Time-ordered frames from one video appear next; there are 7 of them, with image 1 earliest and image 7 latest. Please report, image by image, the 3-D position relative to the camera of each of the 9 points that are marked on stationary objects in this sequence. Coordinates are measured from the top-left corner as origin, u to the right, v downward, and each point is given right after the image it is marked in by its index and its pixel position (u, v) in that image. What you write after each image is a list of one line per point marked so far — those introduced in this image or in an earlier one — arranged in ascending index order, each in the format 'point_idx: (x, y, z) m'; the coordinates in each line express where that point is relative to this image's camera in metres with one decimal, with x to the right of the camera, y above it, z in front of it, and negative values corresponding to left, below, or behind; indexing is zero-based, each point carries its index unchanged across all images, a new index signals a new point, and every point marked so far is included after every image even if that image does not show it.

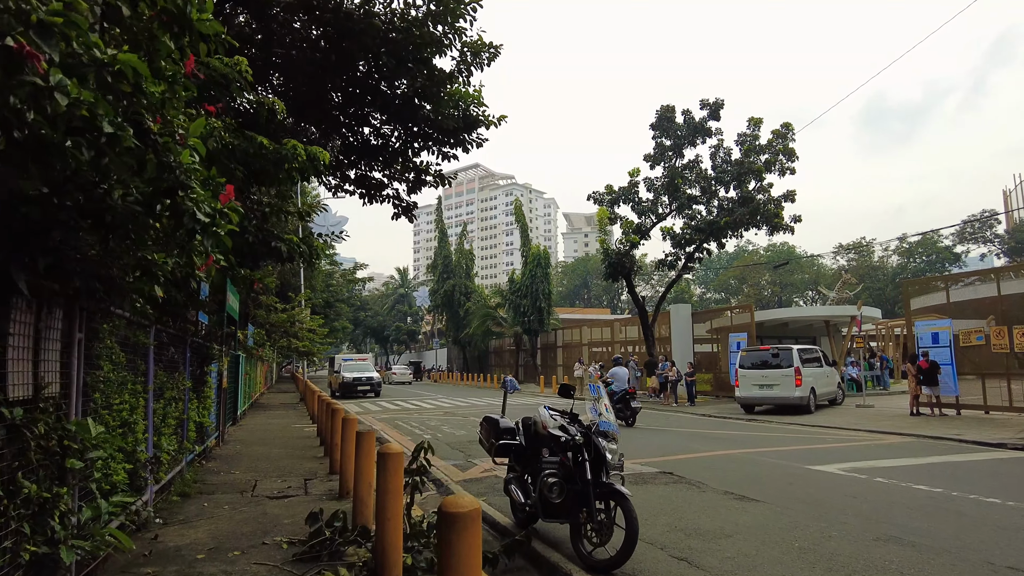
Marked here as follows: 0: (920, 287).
0: (+10.1, +0.1, +16.1) m
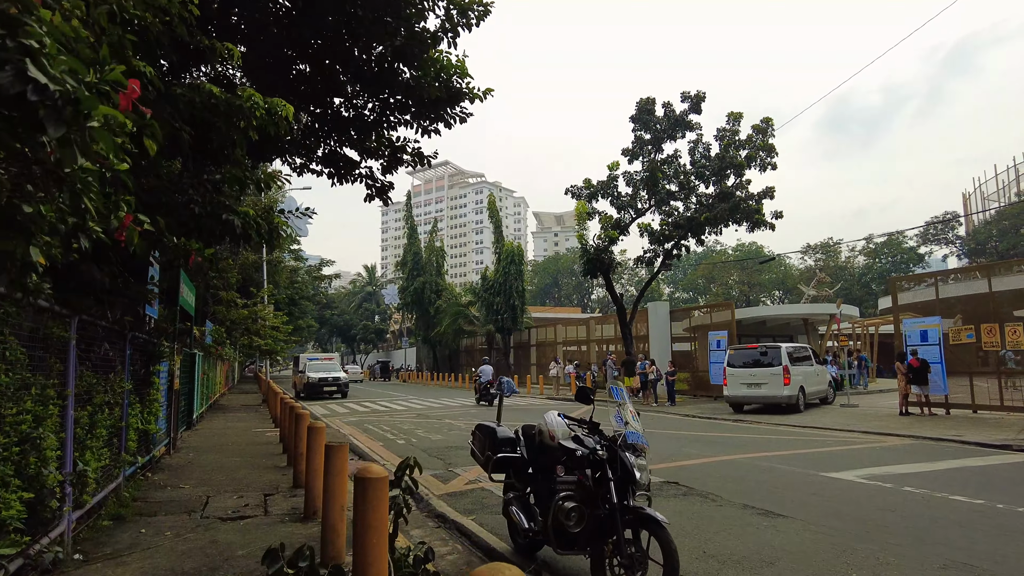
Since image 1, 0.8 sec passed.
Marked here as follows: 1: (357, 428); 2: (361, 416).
0: (+9.6, +0.1, +15.7) m
1: (-3.2, -2.9, +13.5) m
2: (-3.8, -3.2, +16.4) m
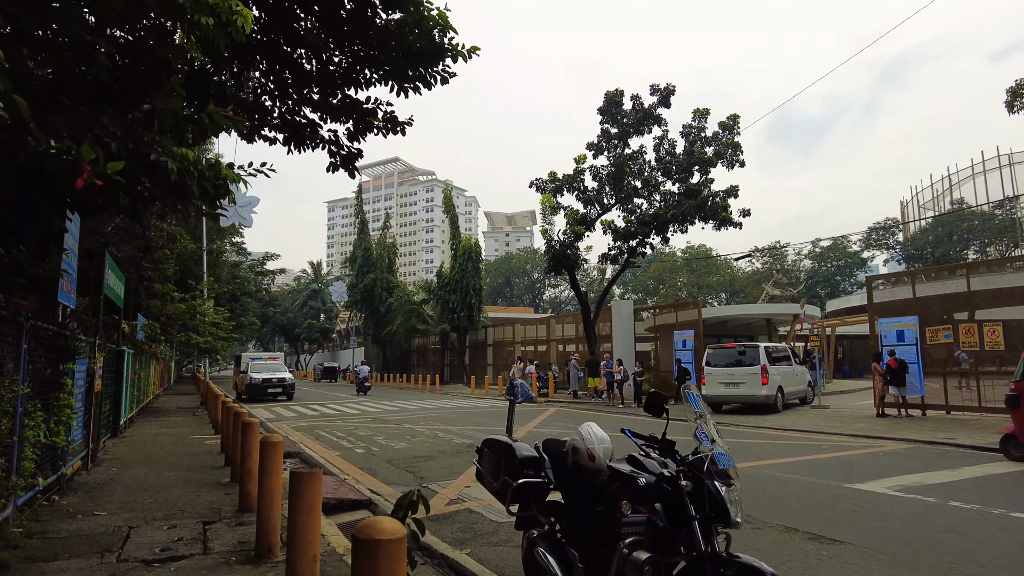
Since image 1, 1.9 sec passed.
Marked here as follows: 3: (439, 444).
0: (+8.8, +0.1, +15.4) m
1: (-3.8, -2.7, +12.2) m
2: (-4.6, -3.1, +15.1) m
3: (-1.2, -2.5, +10.2) m
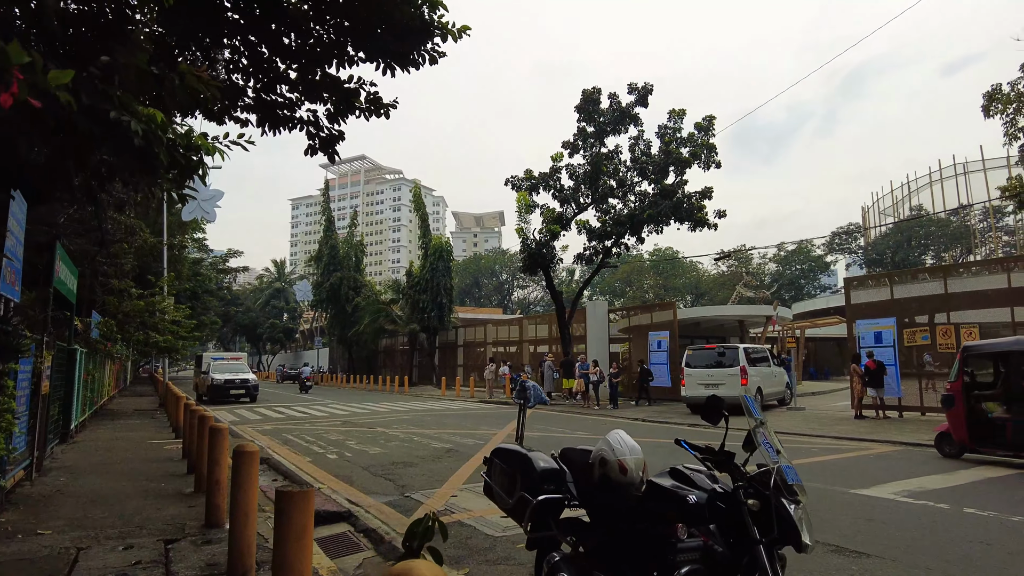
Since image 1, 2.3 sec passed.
0: (+8.3, +0.1, +15.4) m
1: (-4.2, -2.7, +11.6) m
2: (-5.1, -3.0, +14.4) m
3: (-1.4, -2.4, +9.7) m
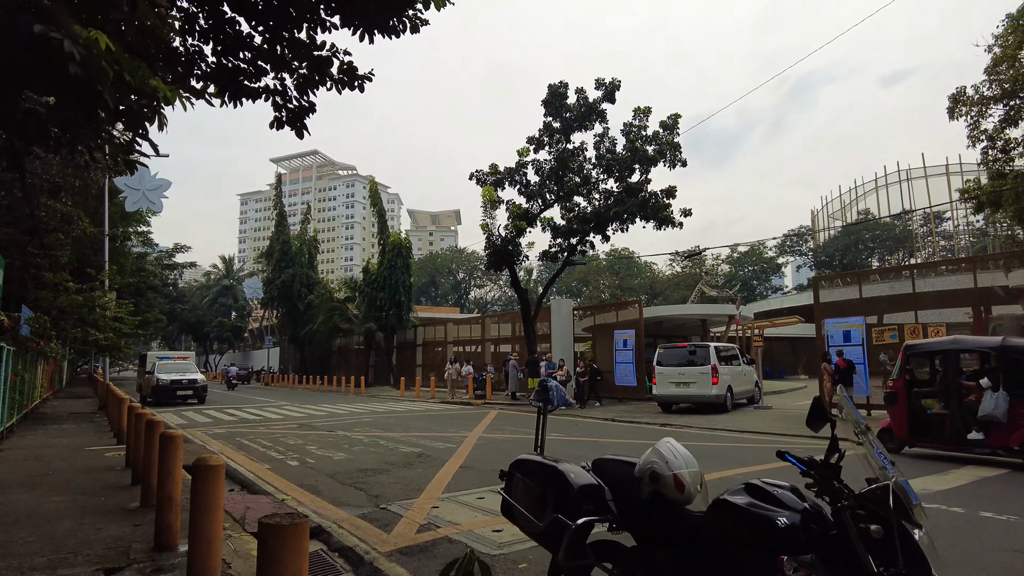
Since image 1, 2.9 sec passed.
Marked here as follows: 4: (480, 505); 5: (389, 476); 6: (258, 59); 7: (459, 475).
0: (+7.6, +0.1, +15.5) m
1: (-4.6, -2.5, +10.7) m
2: (-5.8, -2.9, +13.5) m
3: (-1.8, -2.3, +9.1) m
4: (-0.3, -2.0, +5.9) m
5: (-1.4, -2.2, +7.5) m
6: (-2.2, +2.0, +5.7) m
7: (-0.6, -2.1, +7.4) m
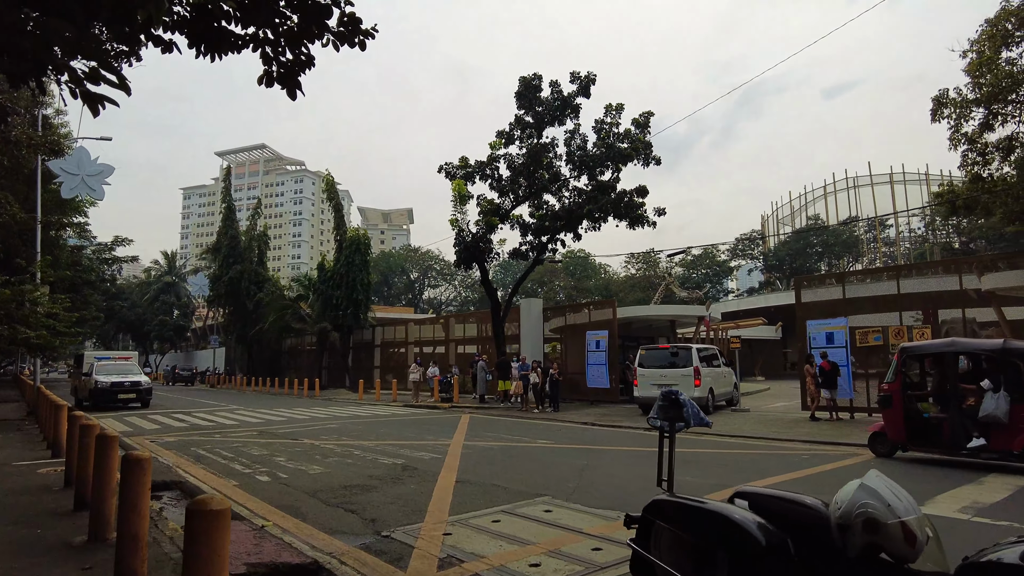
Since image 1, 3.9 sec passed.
0: (+7.0, +0.1, +15.2) m
1: (-4.8, -2.4, +9.6) m
2: (-6.2, -2.8, +12.3) m
3: (-1.8, -2.2, +8.2) m
4: (-0.1, -1.9, +5.2) m
5: (-1.3, -2.1, +6.6) m
6: (-2.0, +2.1, +4.8) m
7: (-0.5, -2.1, +6.6) m
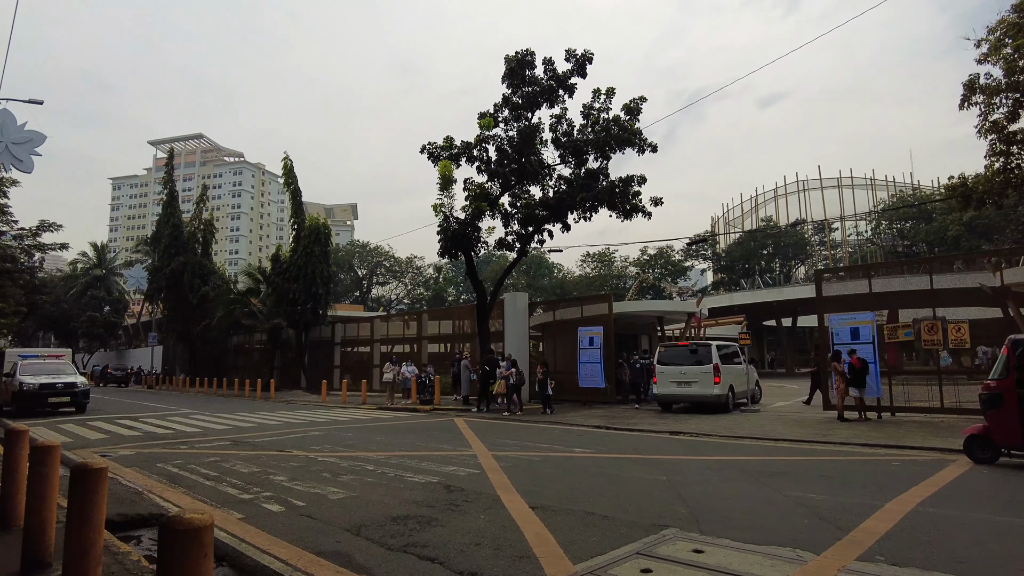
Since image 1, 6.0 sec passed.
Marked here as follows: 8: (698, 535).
0: (+7.1, +0.3, +14.3) m
1: (-4.2, -2.2, +7.7) m
2: (-5.8, -2.5, +10.2) m
3: (-1.1, -2.0, +6.5) m
4: (+0.8, -1.7, +3.7) m
5: (-0.5, -1.8, +5.0) m
6: (-1.0, +2.4, +3.1) m
7: (+0.3, -1.8, +5.1) m
8: (+1.3, -1.8, +4.7) m
